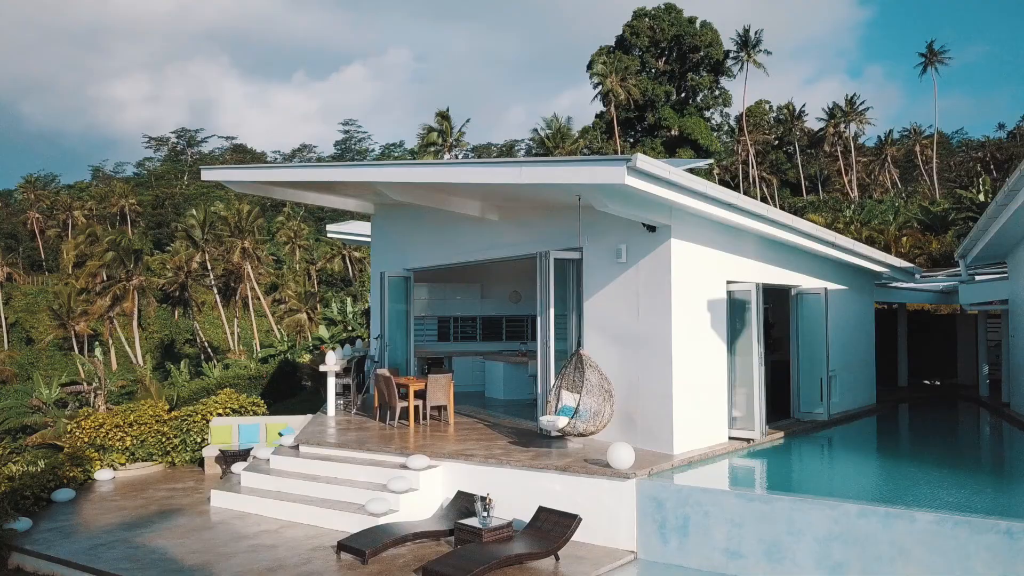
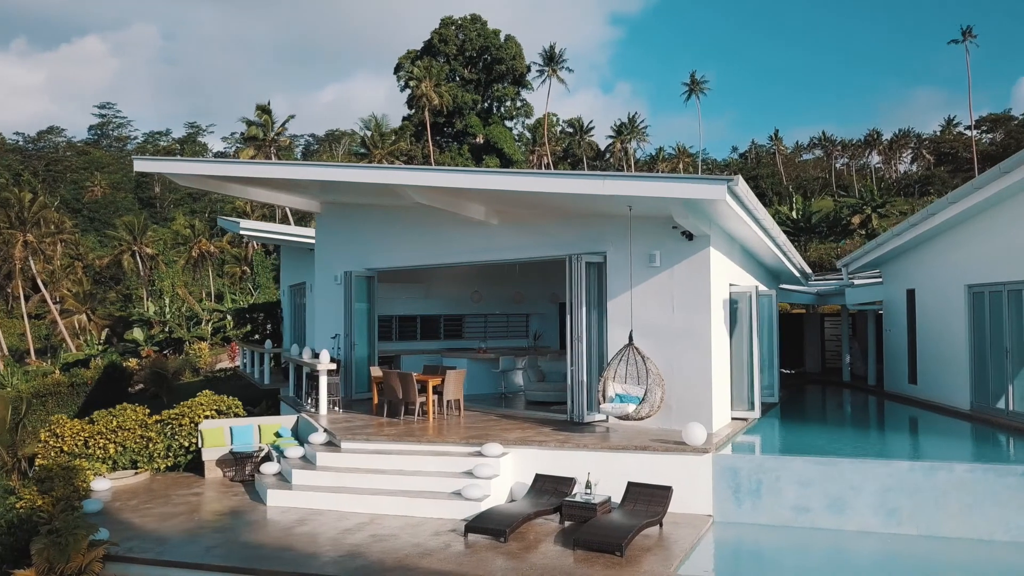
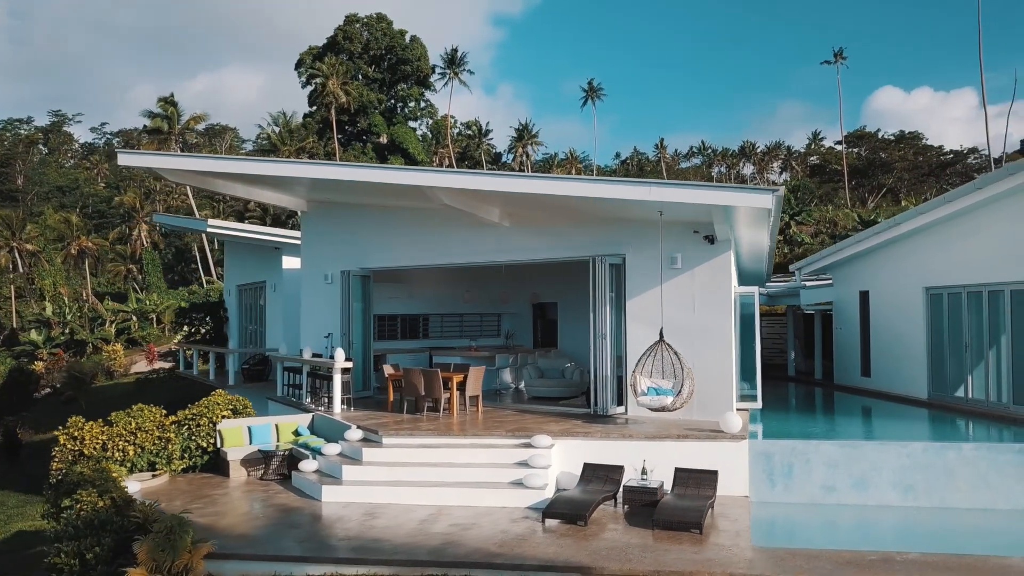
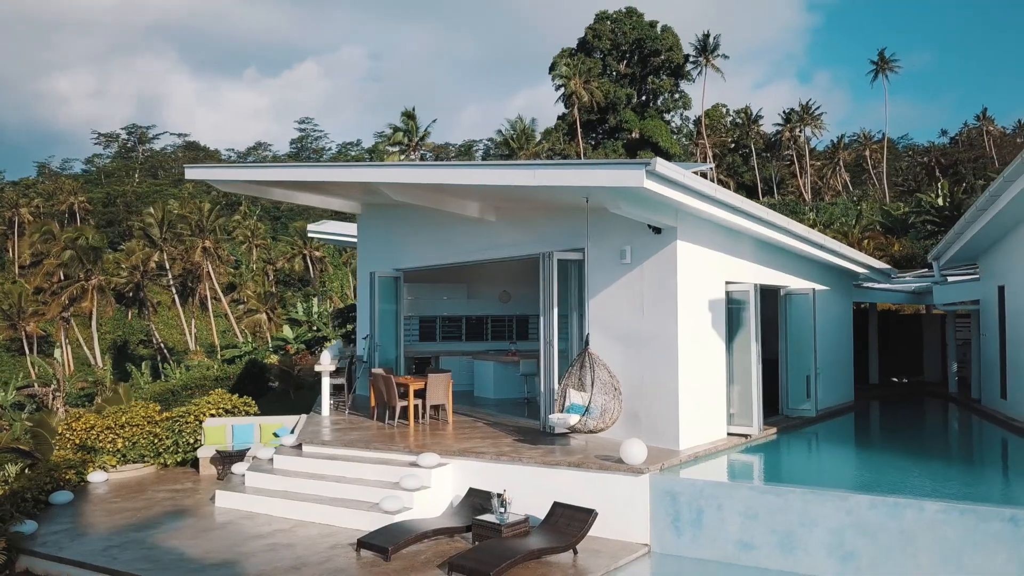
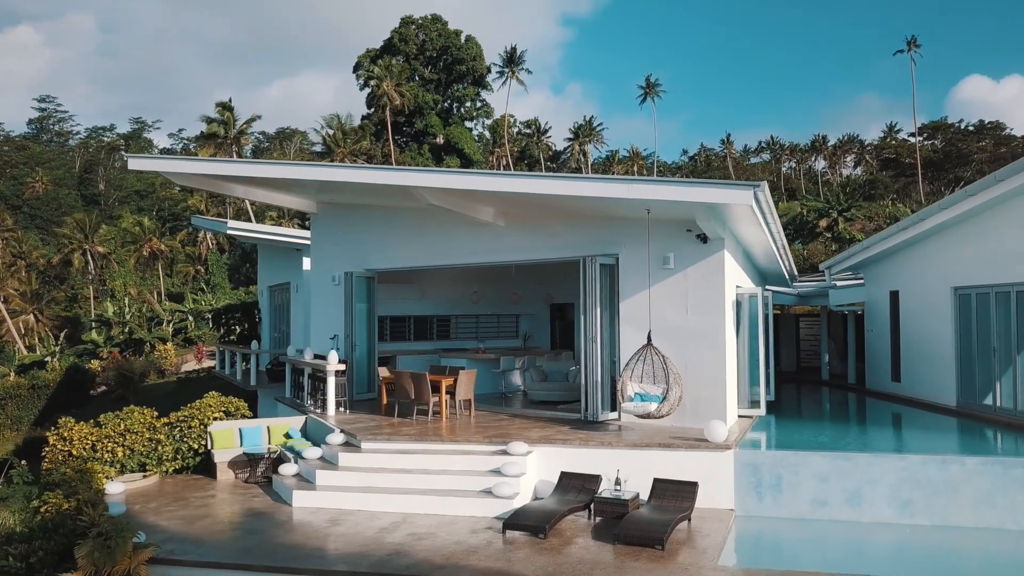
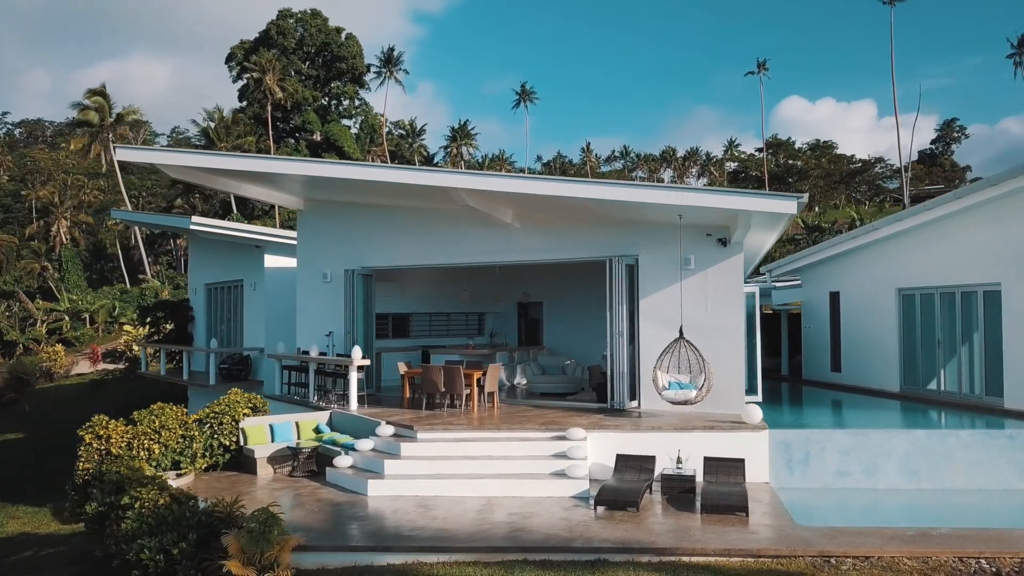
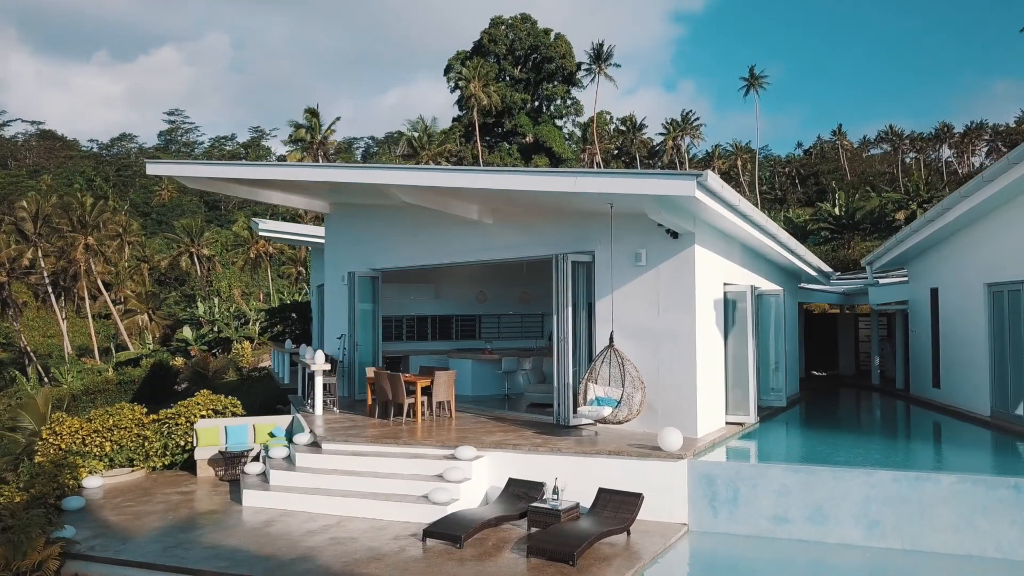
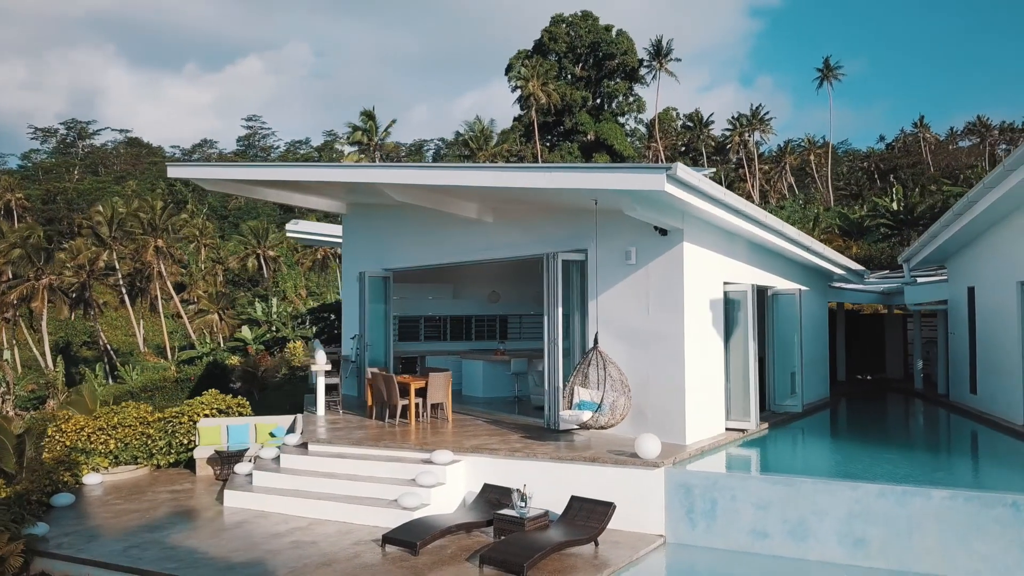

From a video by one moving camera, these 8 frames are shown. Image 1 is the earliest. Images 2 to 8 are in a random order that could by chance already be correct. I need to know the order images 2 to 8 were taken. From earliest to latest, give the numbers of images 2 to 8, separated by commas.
4, 8, 7, 2, 5, 3, 6
